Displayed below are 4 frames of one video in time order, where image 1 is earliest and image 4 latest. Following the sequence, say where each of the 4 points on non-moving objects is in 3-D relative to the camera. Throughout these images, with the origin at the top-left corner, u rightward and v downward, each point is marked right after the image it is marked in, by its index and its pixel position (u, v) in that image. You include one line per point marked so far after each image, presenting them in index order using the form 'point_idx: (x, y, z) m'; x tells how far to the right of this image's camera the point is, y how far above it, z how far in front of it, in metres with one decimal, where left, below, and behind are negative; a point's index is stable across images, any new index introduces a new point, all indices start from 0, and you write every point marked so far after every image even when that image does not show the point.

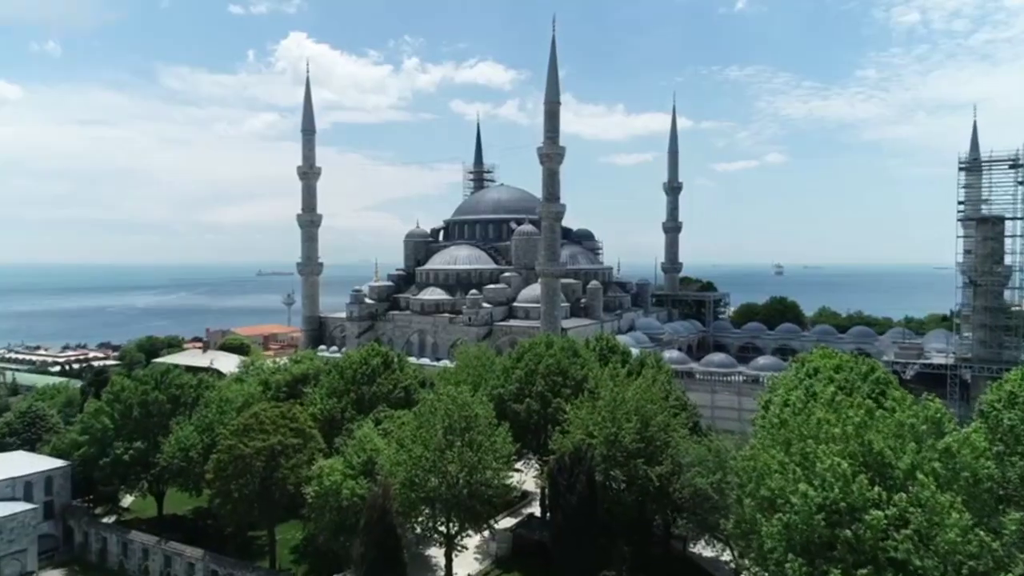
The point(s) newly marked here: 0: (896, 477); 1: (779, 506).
0: (+17.2, -8.5, +14.8) m
1: (+12.6, -10.3, +15.5) m
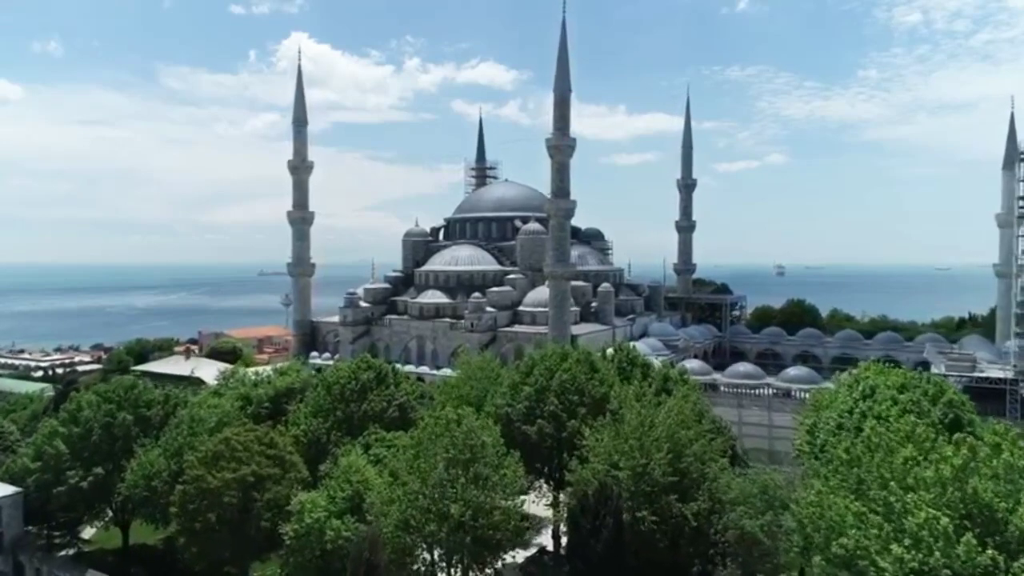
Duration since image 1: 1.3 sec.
0: (+17.9, -8.9, +11.8) m
1: (+13.2, -10.6, +12.5) m
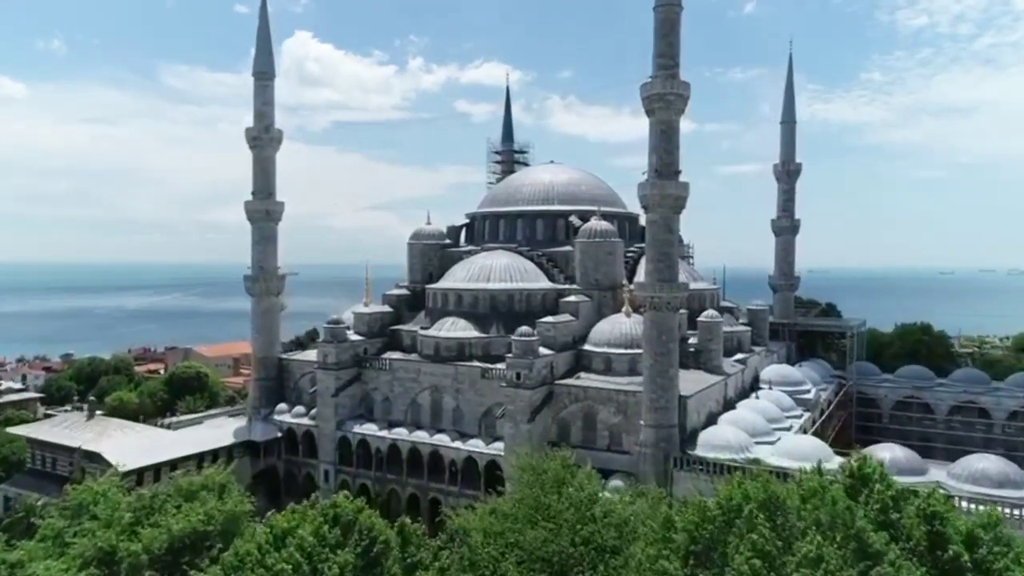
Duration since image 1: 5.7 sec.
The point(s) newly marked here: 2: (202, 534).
0: (+22.8, -11.2, -1.6) m
1: (+18.2, -13.0, -0.9) m
2: (-12.9, -10.3, +13.6) m
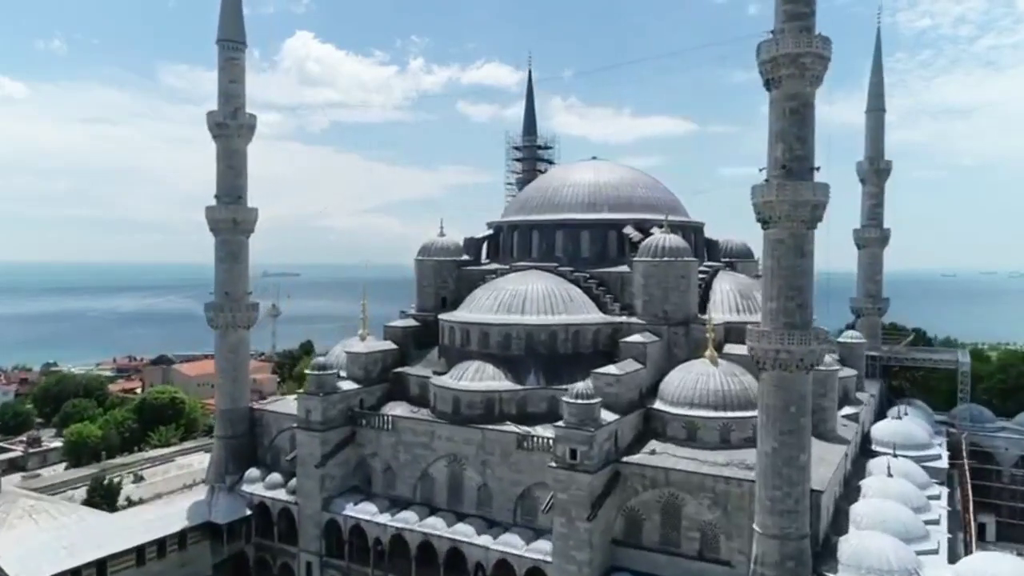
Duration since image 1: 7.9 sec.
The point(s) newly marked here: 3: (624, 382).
0: (+25.6, -13.5, -8.6) m
1: (+21.0, -15.2, -7.8) m
2: (-10.1, -12.6, +6.7) m
3: (+6.6, -5.5, +19.5) m
